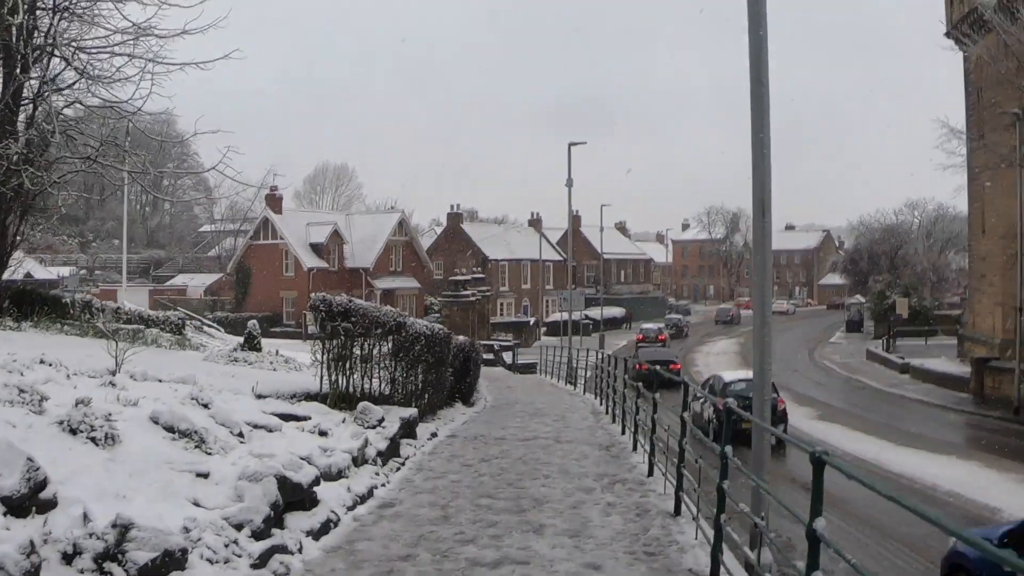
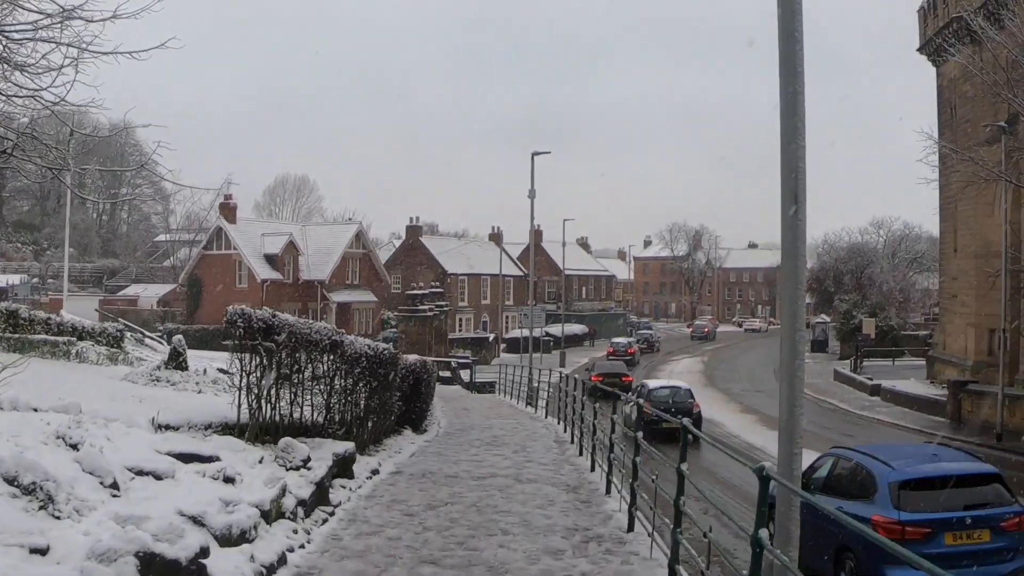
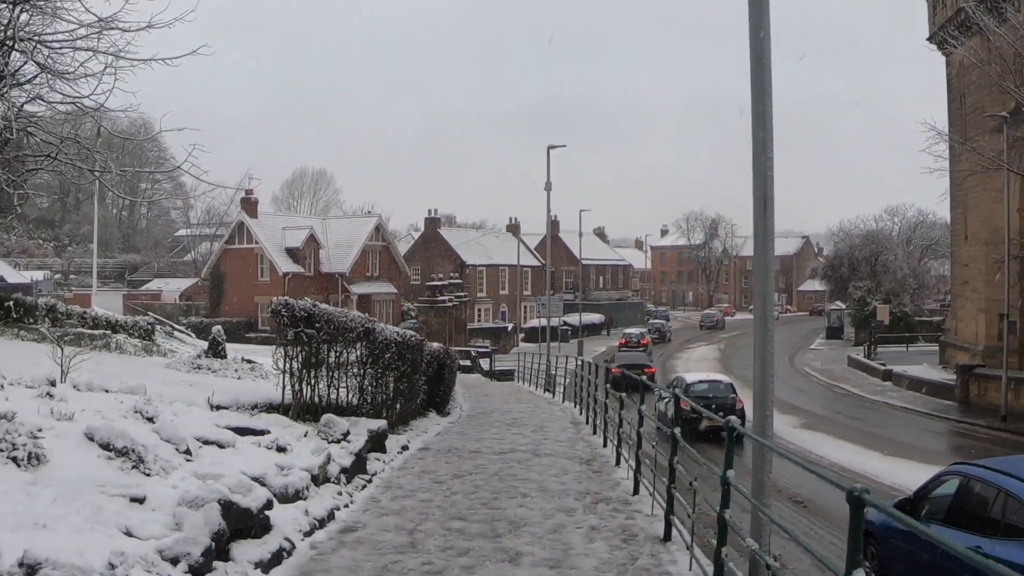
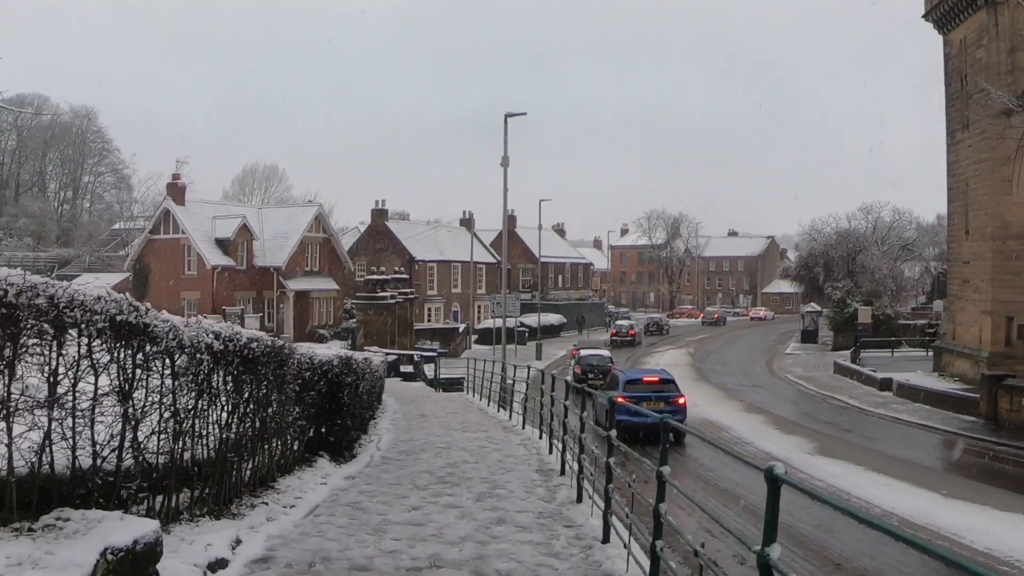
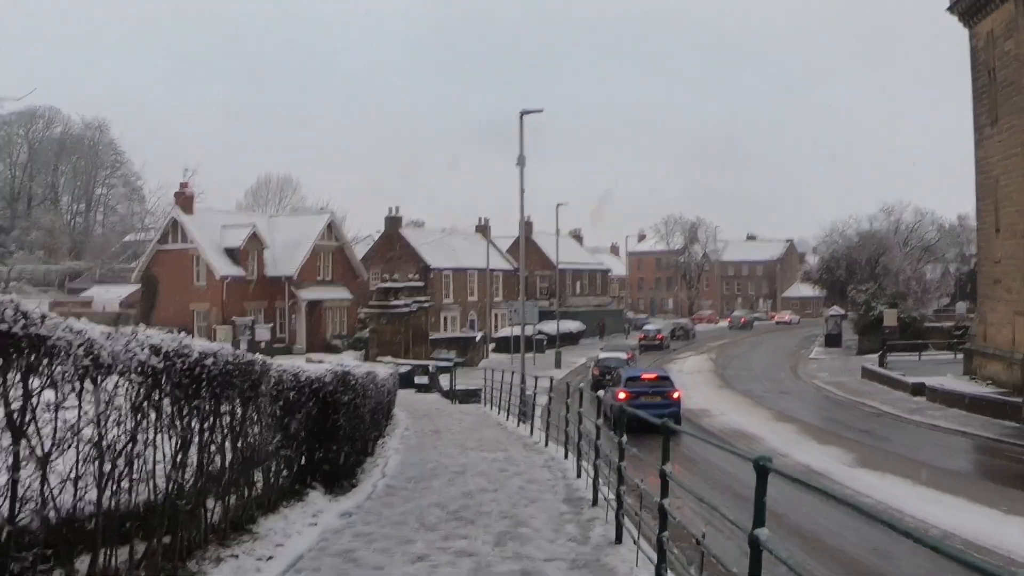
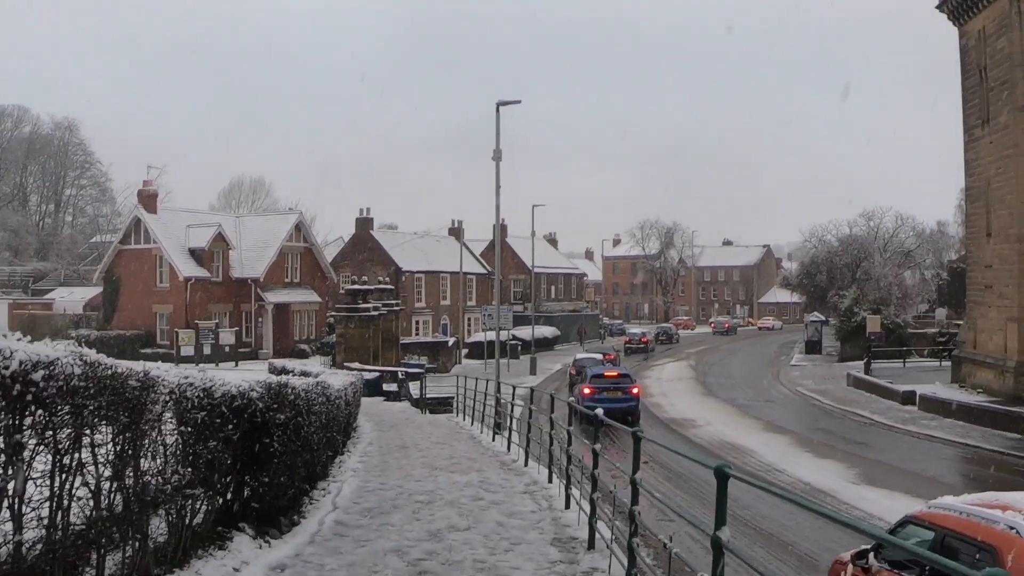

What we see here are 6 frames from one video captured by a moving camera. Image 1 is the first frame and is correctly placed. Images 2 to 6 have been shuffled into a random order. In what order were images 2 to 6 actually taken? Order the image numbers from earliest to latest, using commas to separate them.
3, 2, 4, 5, 6
